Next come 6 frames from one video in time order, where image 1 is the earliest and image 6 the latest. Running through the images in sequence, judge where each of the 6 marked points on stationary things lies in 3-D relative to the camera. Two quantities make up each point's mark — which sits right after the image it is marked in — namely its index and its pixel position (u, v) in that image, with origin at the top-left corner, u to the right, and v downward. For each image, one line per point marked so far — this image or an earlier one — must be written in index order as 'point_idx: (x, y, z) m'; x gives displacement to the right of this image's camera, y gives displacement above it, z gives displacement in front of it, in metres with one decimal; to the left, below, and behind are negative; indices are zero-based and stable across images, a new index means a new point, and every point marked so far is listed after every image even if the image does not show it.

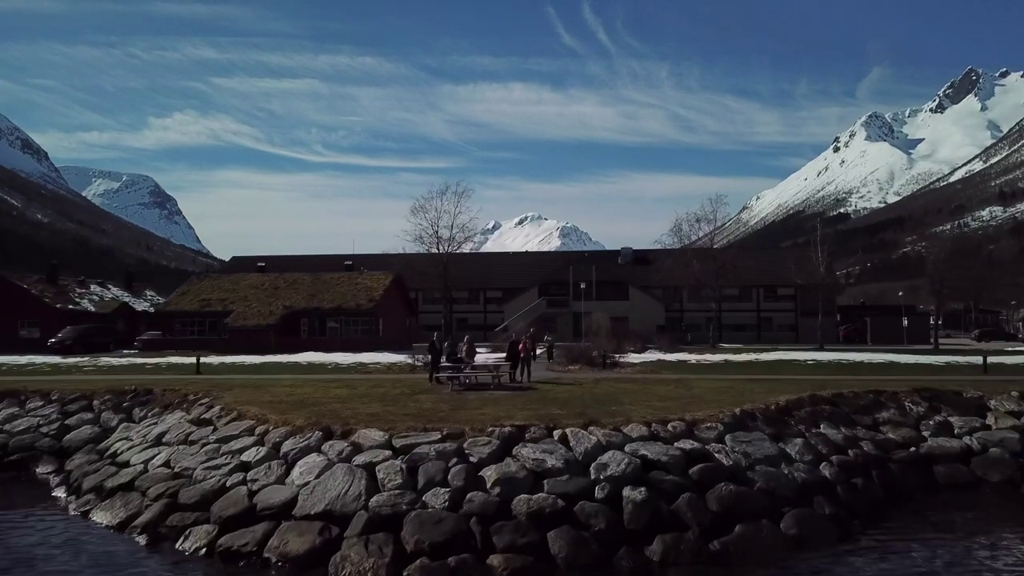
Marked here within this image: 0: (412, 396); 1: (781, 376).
0: (-1.5, -1.6, +12.3) m
1: (+4.9, -1.6, +15.8) m
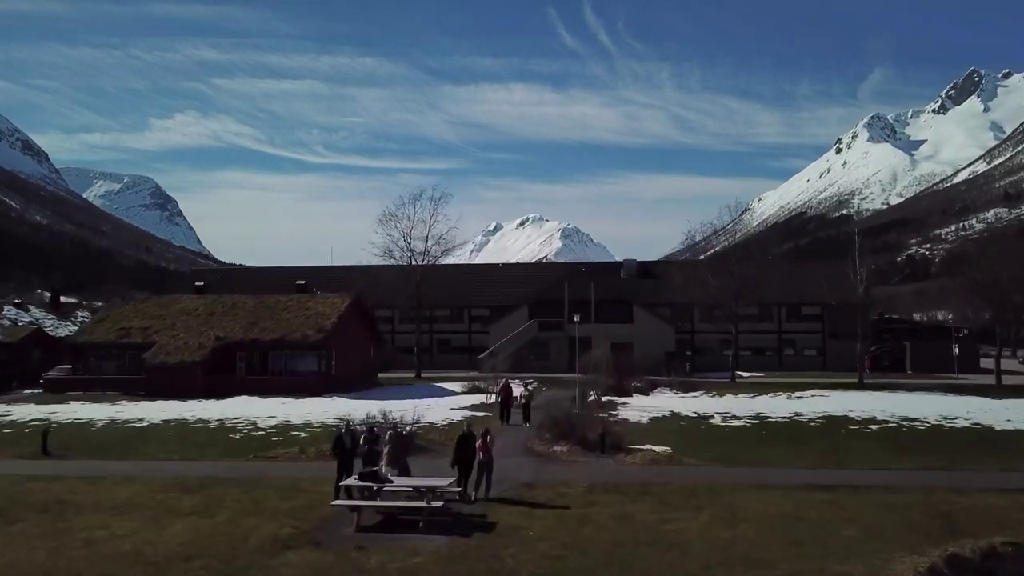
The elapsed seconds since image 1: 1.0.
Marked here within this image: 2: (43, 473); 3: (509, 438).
0: (-2.0, -2.3, +7.4) m
1: (+4.4, -2.4, +10.9) m
2: (-6.1, -2.4, +11.4) m
3: (0.0, -2.4, +14.0) m
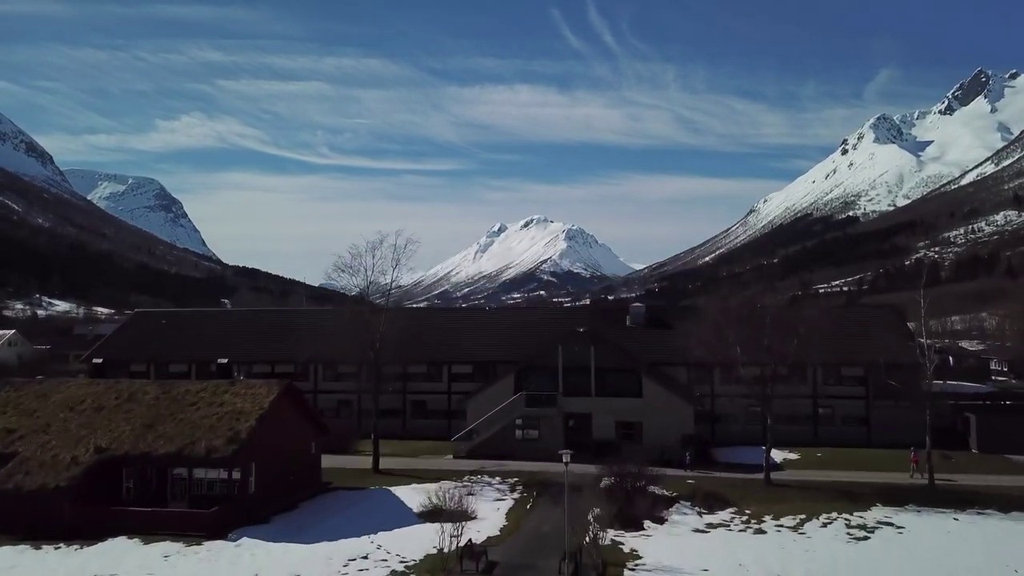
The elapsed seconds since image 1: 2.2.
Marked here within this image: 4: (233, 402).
0: (-2.7, -4.3, +1.7) m
1: (+3.7, -4.4, +5.2) m
2: (-6.8, -4.4, +5.7) m
3: (-0.7, -4.4, +8.3) m
4: (-6.3, -2.6, +19.5) m
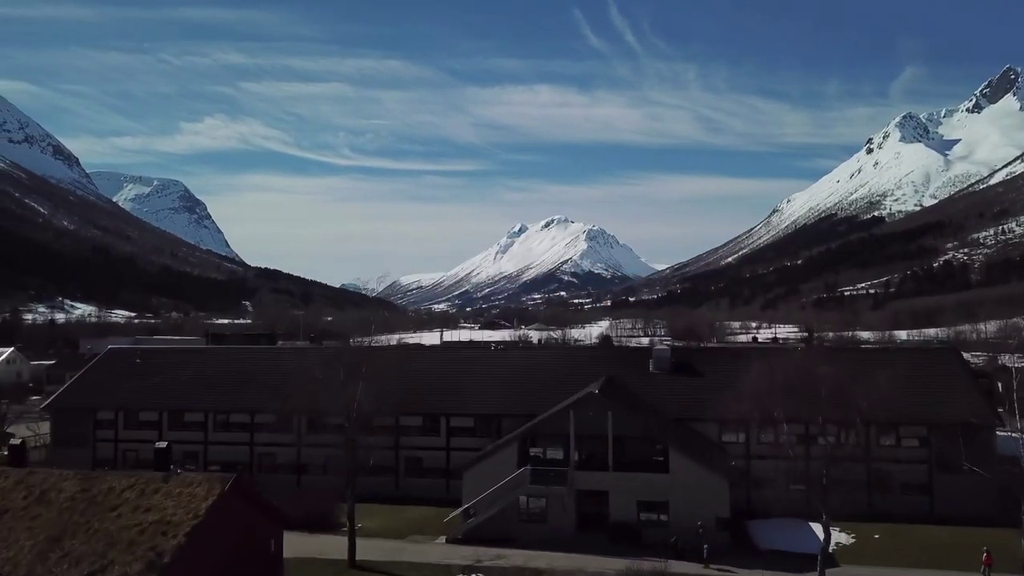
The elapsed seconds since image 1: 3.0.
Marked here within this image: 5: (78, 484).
0: (-3.2, -5.7, -2.1) m
1: (+3.3, -5.8, +1.2) m
2: (-7.2, -5.8, +2.0) m
3: (-1.0, -5.8, +4.5) m
4: (-6.4, -4.0, +15.8) m
5: (-8.4, -3.8, +16.7) m
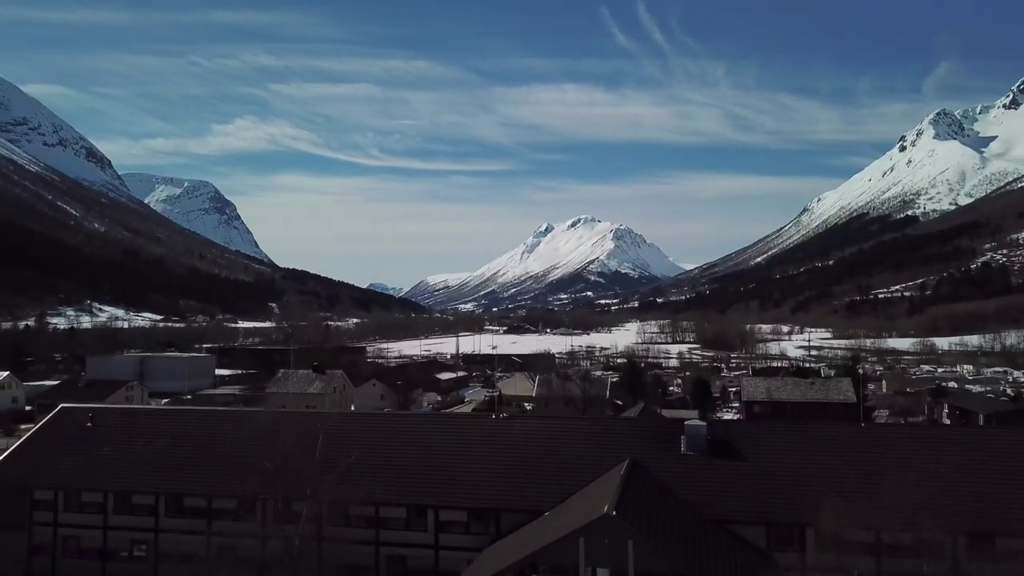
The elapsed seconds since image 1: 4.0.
0: (-4.1, -7.6, -6.9) m
1: (+2.5, -7.6, -3.8) m
2: (-8.0, -7.7, -2.6) m
3: (-1.7, -7.7, -0.4) m
4: (-6.8, -5.9, +11.0) m
5: (-8.7, -5.6, +12.0) m
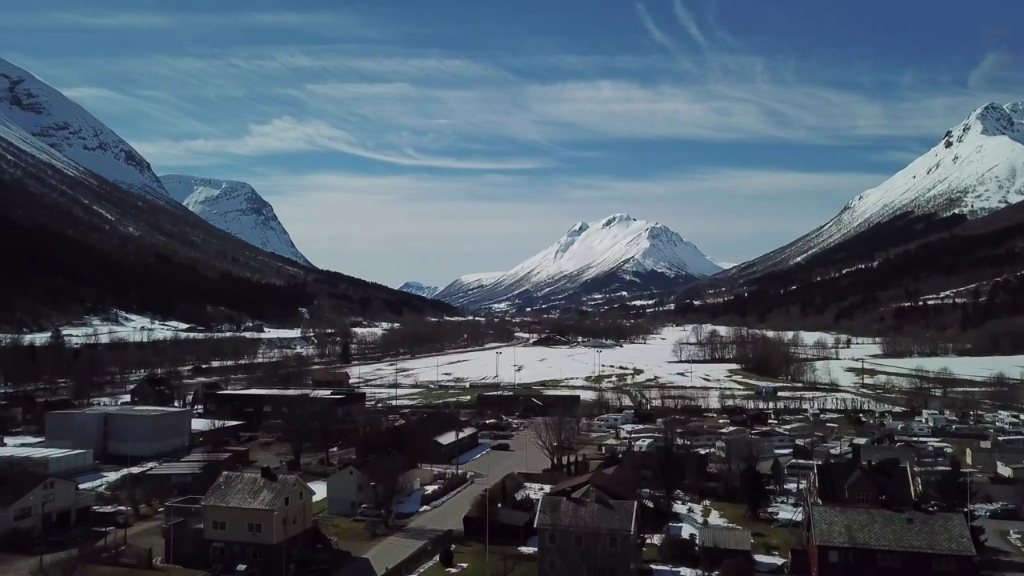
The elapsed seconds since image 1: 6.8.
0: (-7.0, -12.5, -20.1) m
1: (-0.3, -12.5, -17.3) m
2: (-10.7, -12.7, -15.7) m
3: (-4.4, -12.6, -13.7) m
4: (-8.9, -10.8, -2.1) m
5: (-10.8, -10.5, -1.0) m
